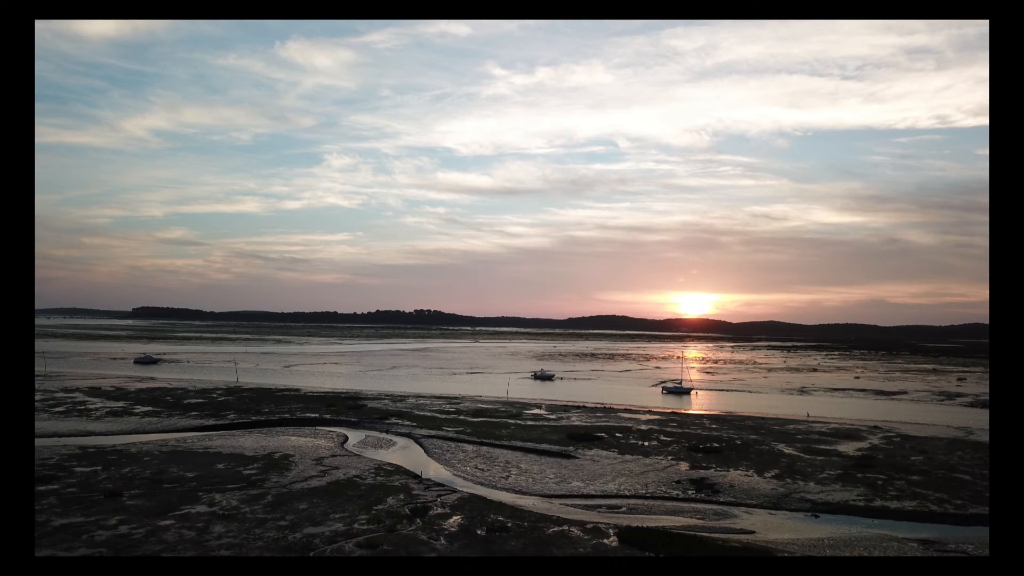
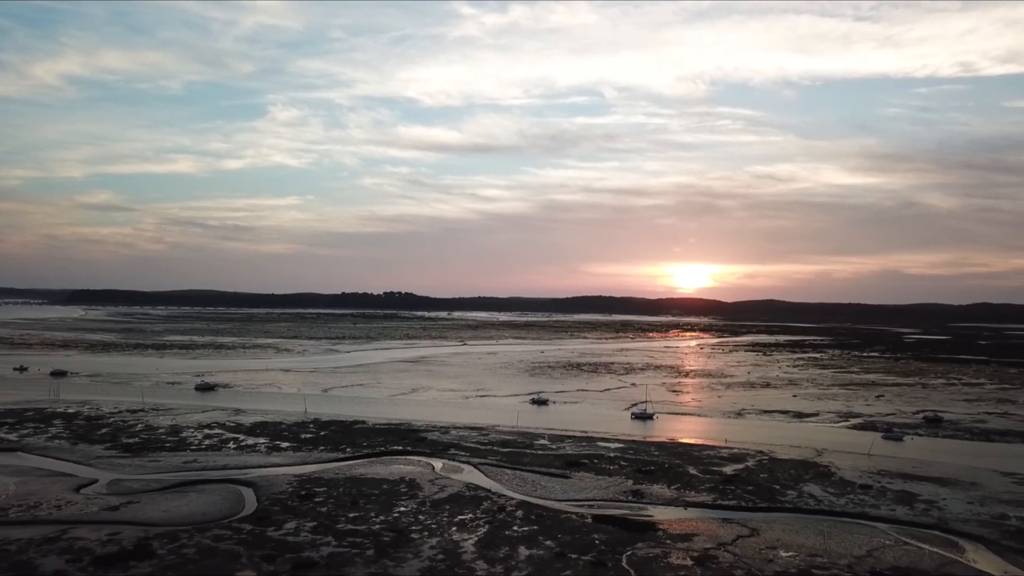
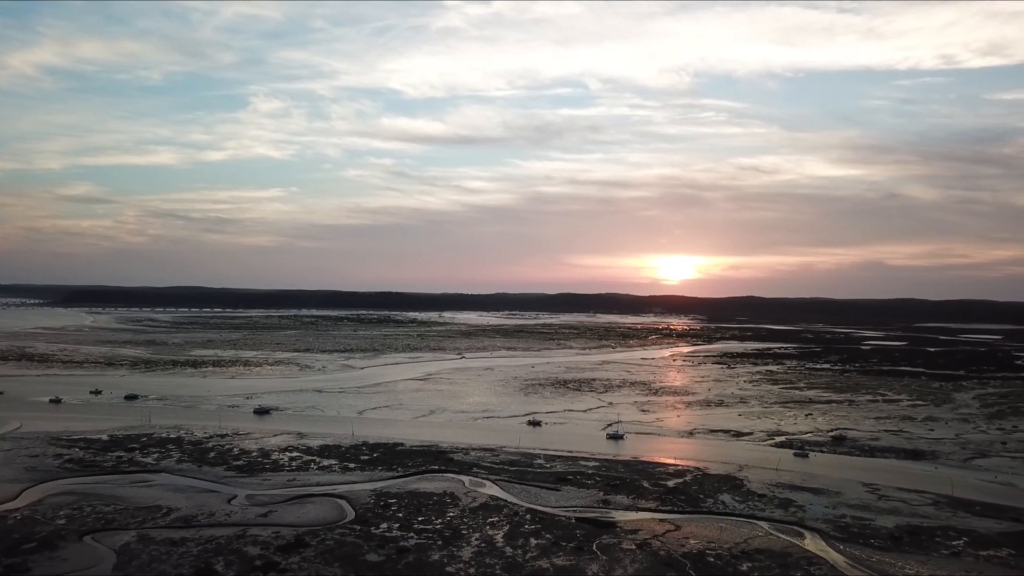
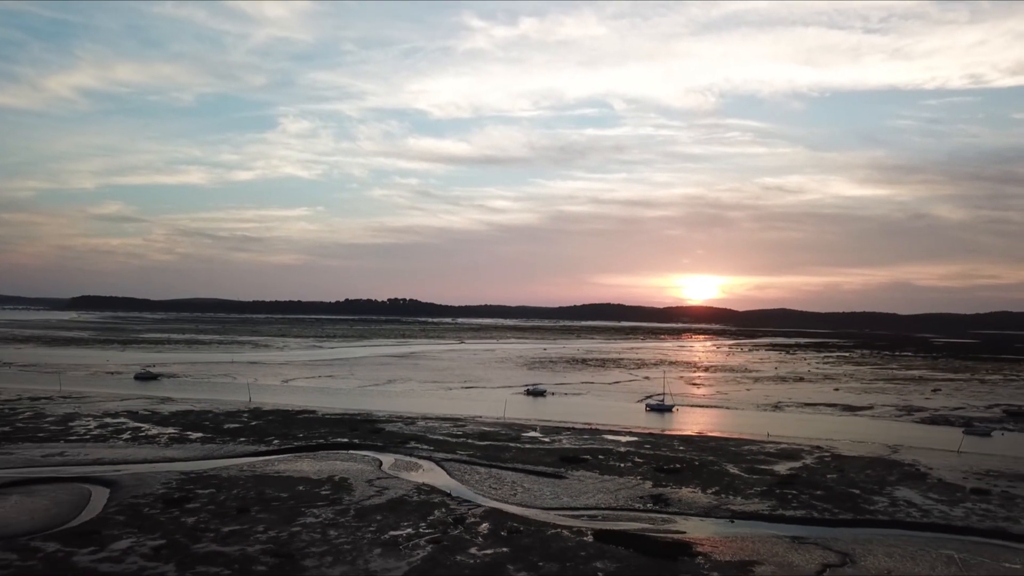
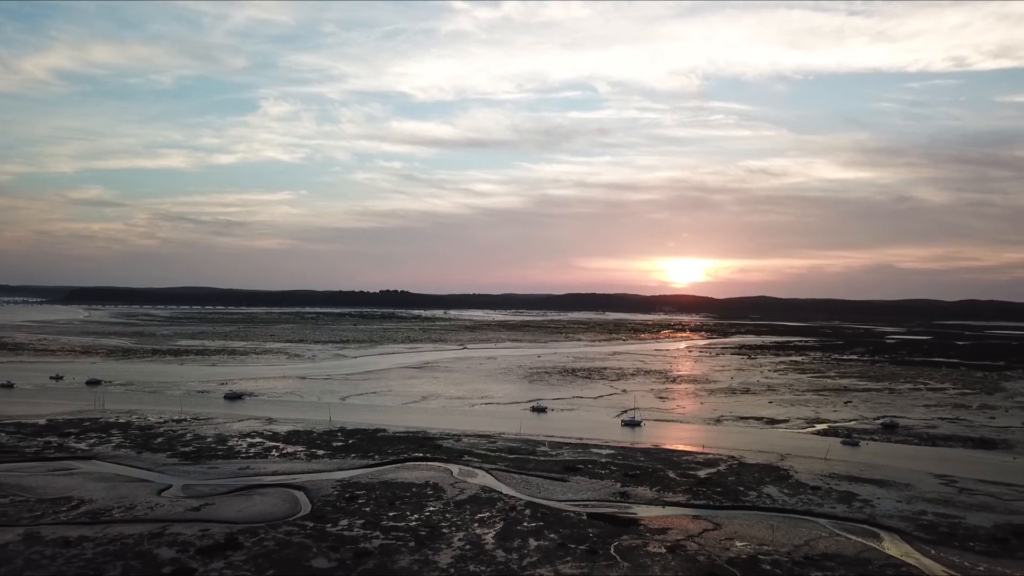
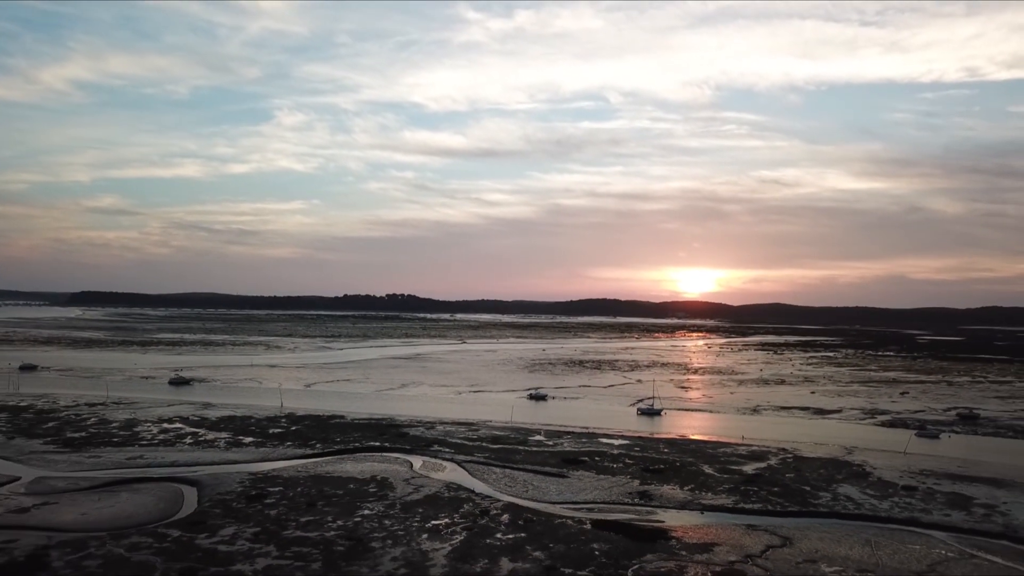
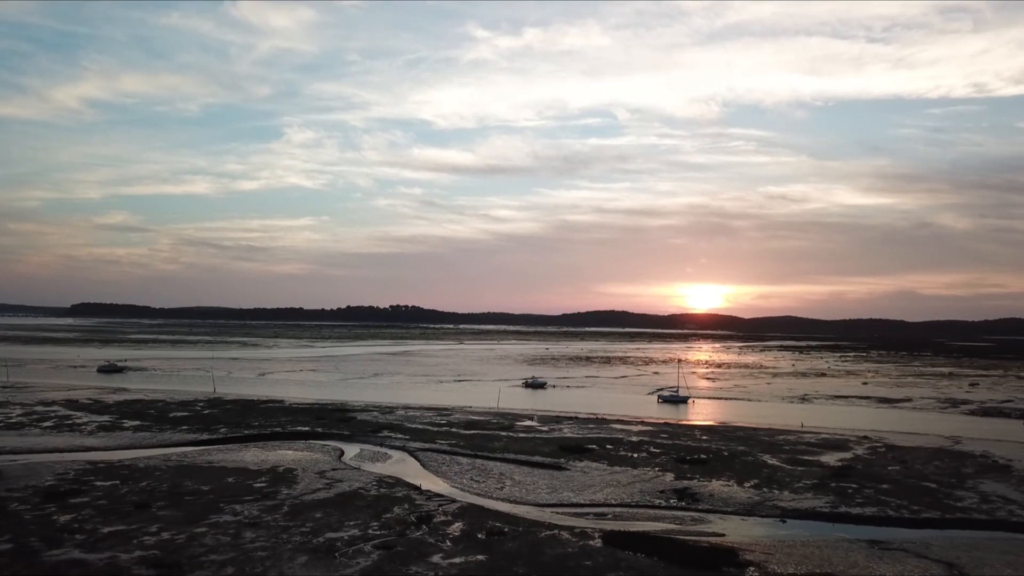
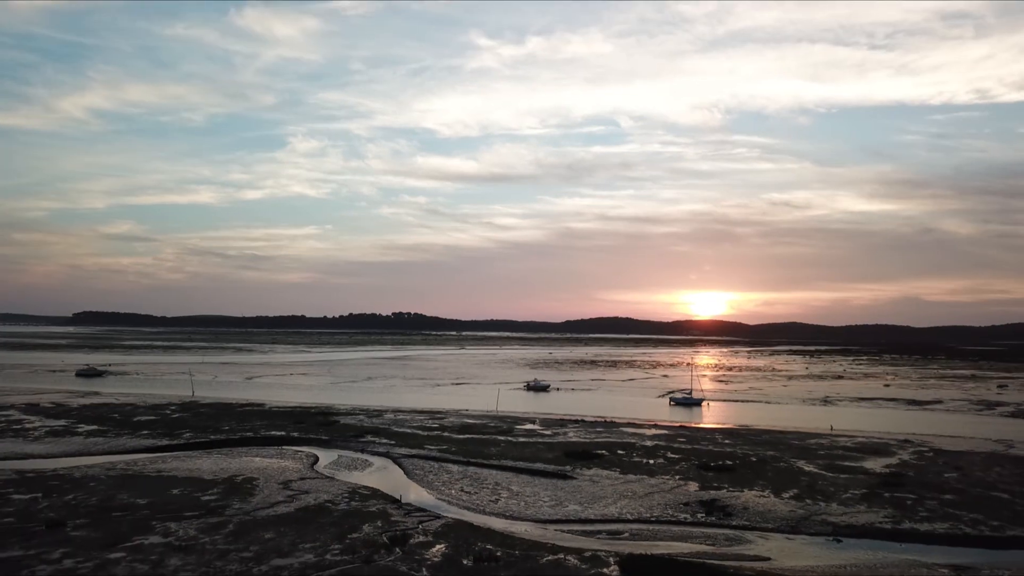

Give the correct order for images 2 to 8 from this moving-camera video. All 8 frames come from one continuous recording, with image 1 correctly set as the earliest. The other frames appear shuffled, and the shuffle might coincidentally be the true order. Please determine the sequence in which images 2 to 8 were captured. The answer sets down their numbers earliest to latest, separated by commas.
8, 7, 4, 6, 2, 5, 3
